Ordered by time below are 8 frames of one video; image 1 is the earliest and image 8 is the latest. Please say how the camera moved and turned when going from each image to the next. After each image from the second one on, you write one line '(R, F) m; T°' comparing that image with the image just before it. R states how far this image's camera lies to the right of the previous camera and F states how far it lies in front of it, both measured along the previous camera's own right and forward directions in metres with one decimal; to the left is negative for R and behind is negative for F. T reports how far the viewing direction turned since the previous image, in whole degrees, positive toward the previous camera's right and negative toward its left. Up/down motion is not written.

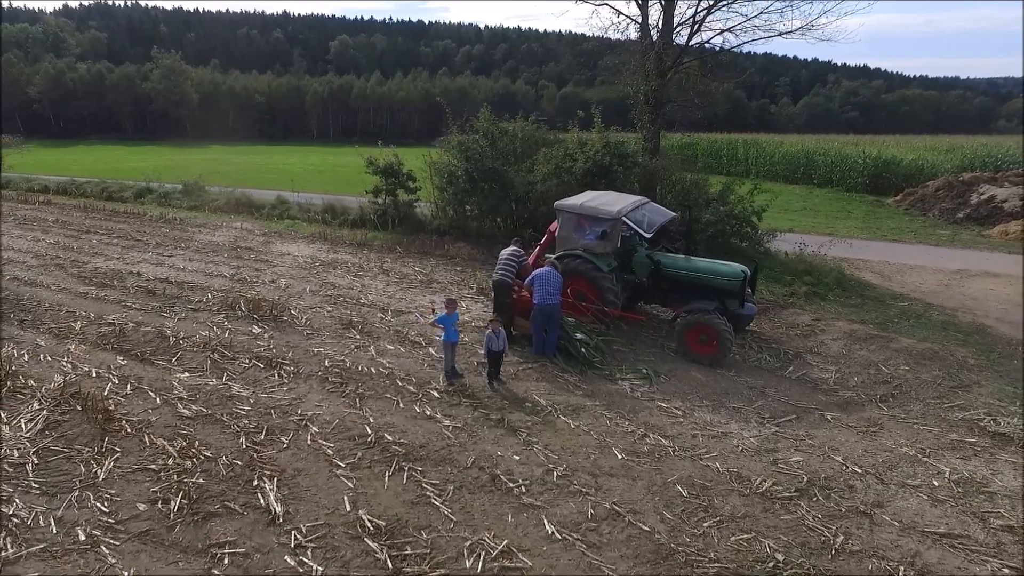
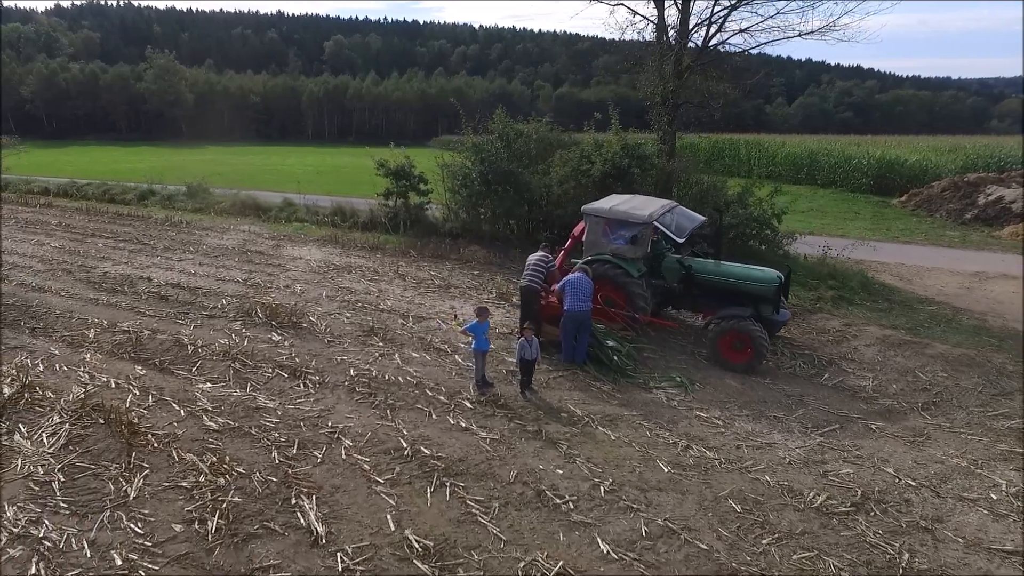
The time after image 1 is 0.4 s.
(-0.4, +0.2) m; +1°
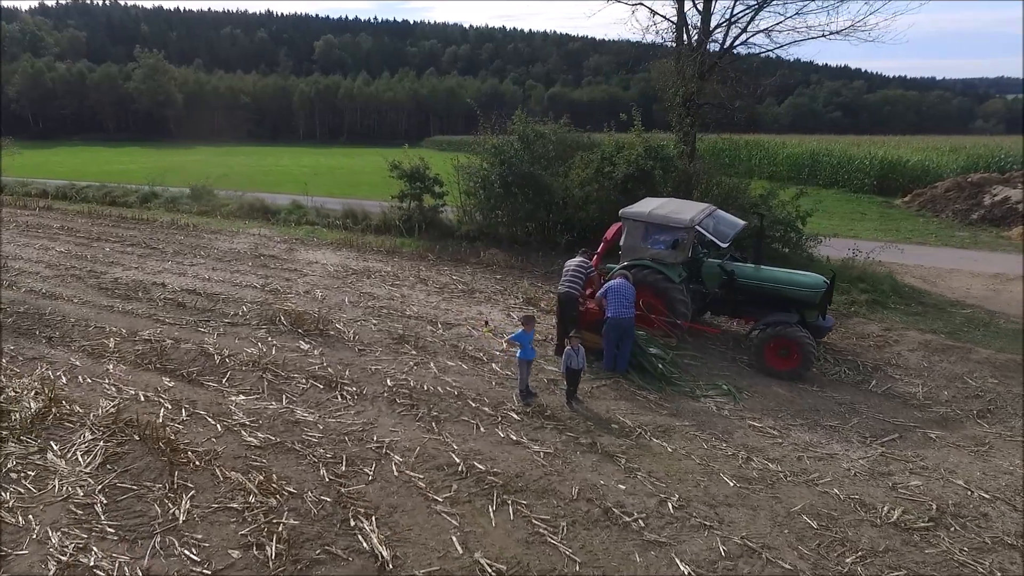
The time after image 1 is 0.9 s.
(-0.6, +0.2) m; +1°
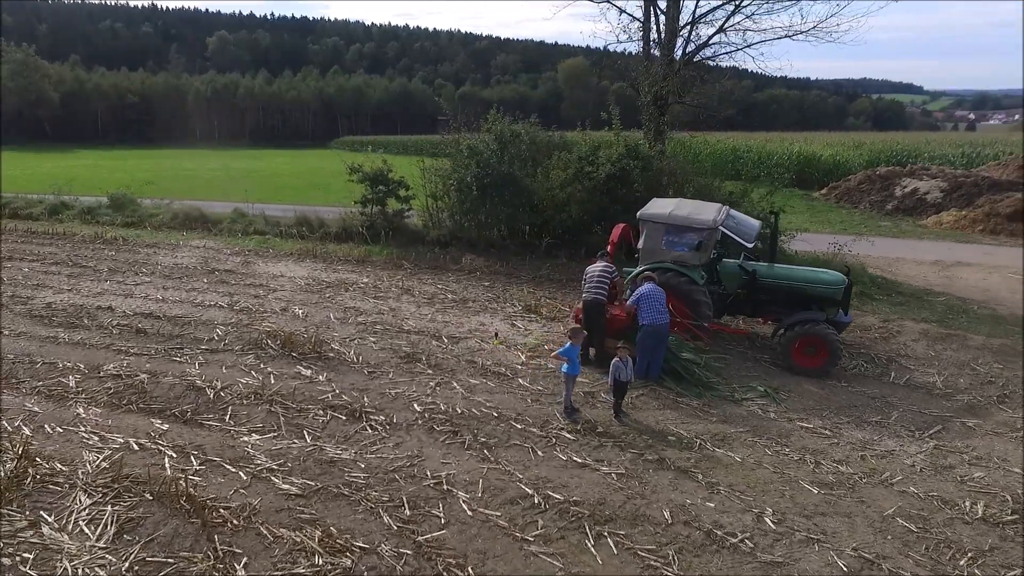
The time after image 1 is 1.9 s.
(-1.3, +0.5) m; +8°
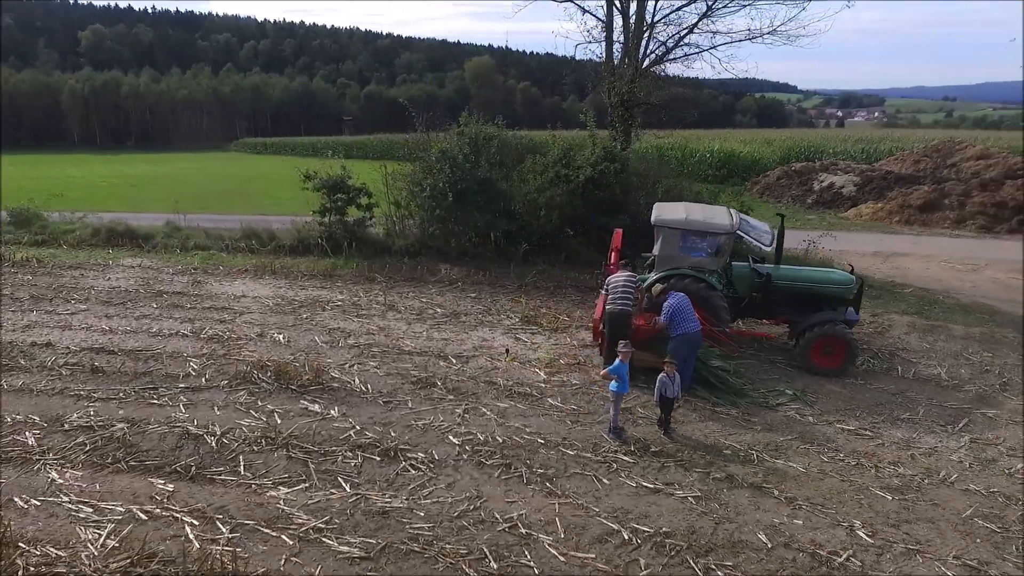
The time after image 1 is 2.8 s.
(-1.2, +0.5) m; +8°
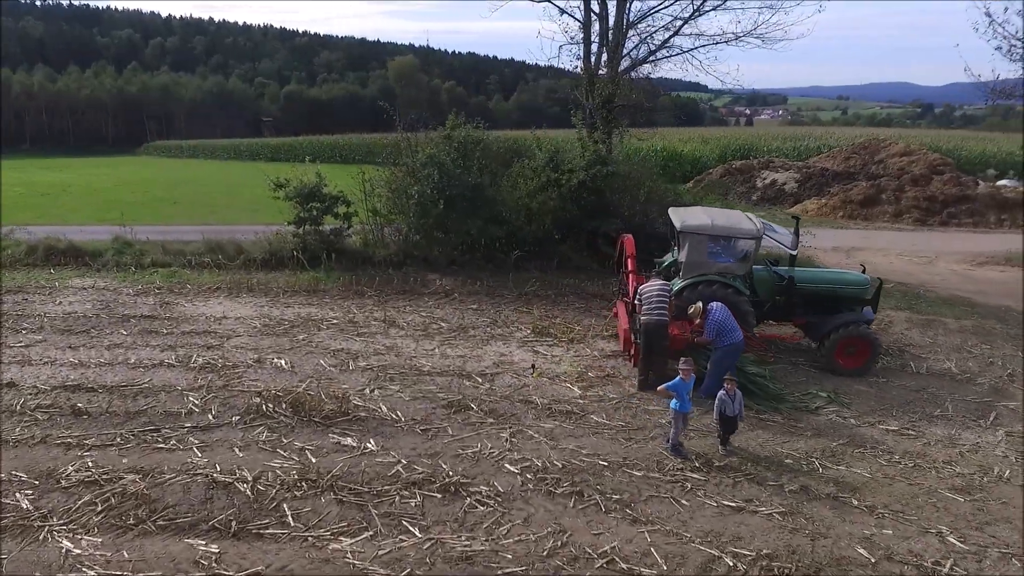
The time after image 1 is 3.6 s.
(-1.1, +0.4) m; +7°
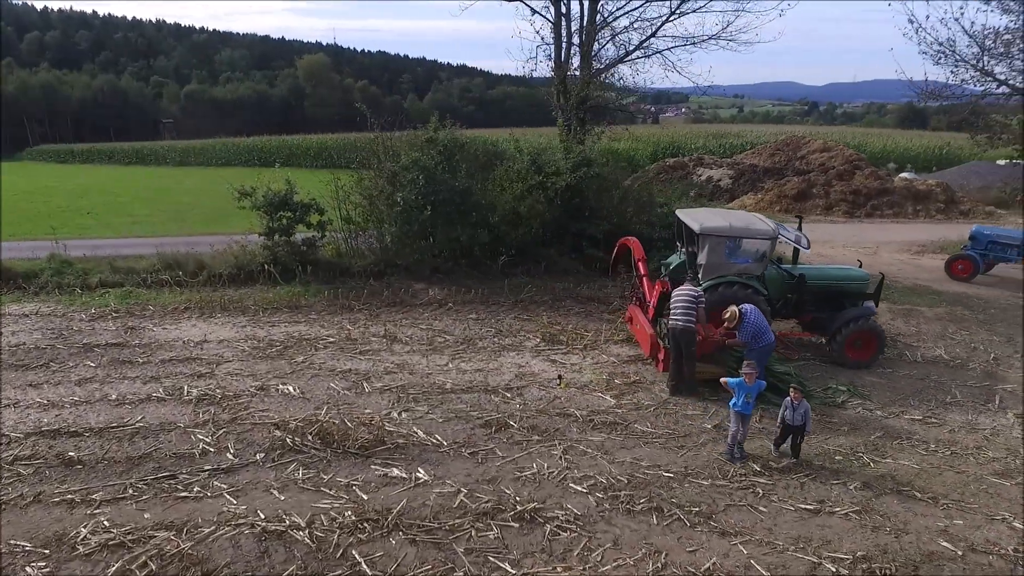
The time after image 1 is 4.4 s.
(-1.2, +0.3) m; +7°
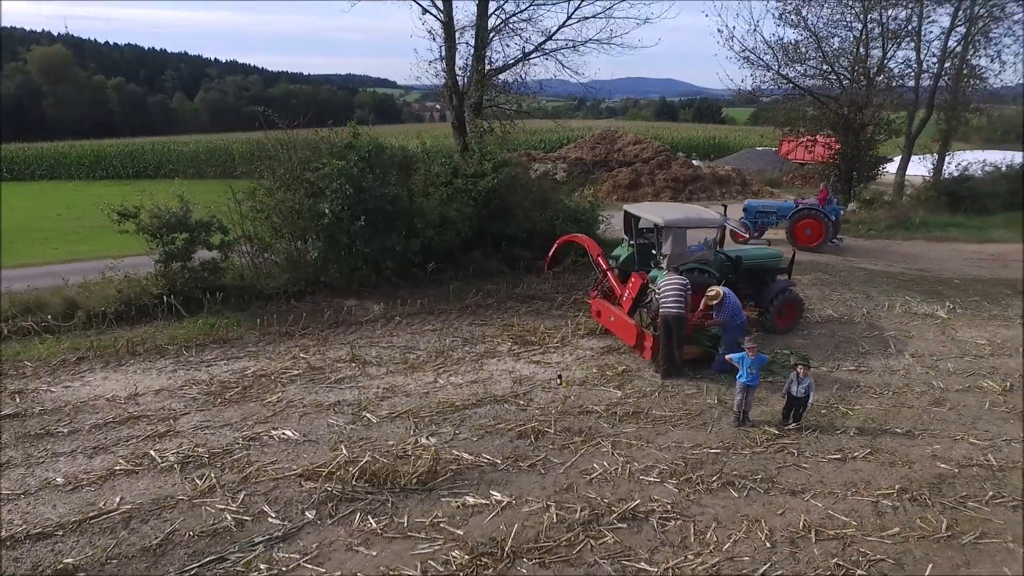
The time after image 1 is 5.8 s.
(-2.1, +0.4) m; +18°
